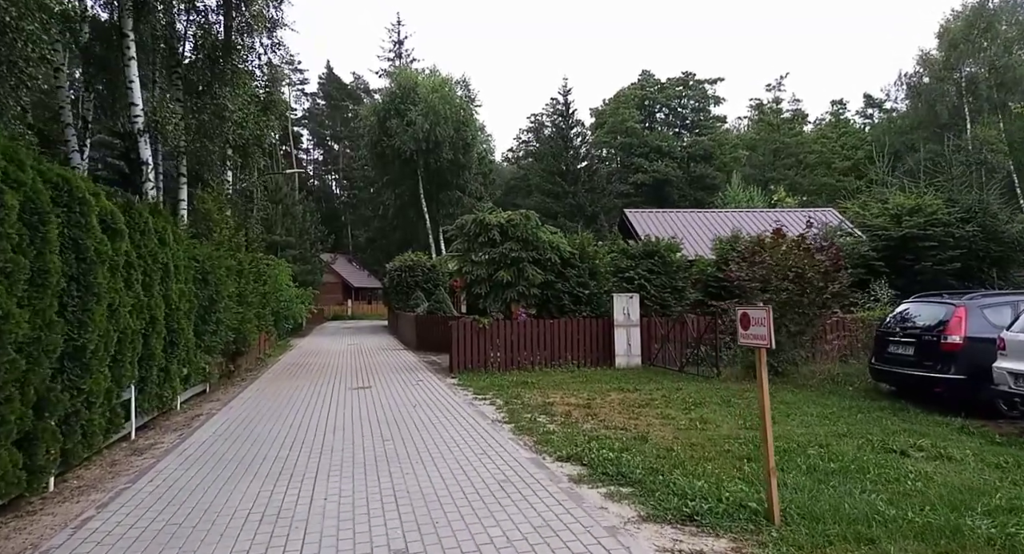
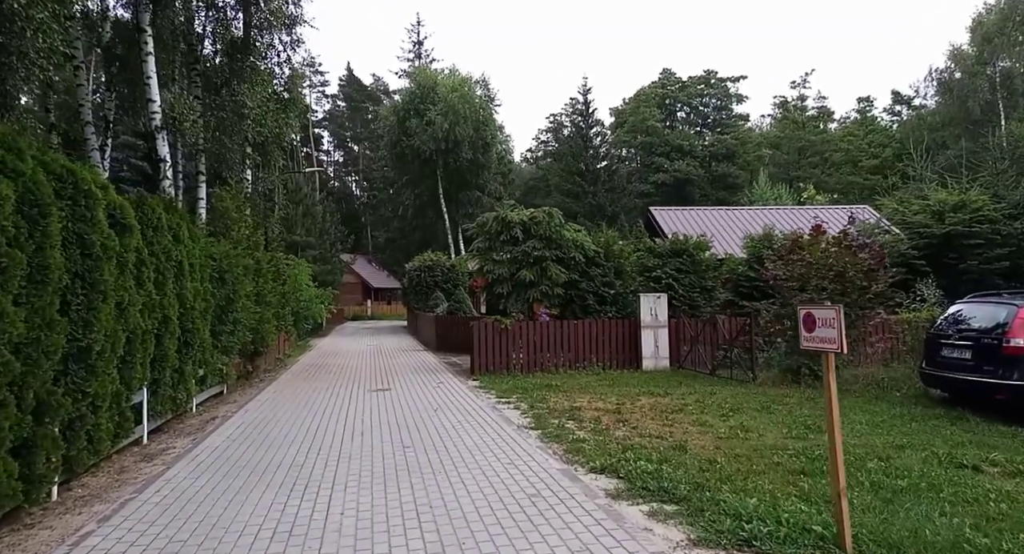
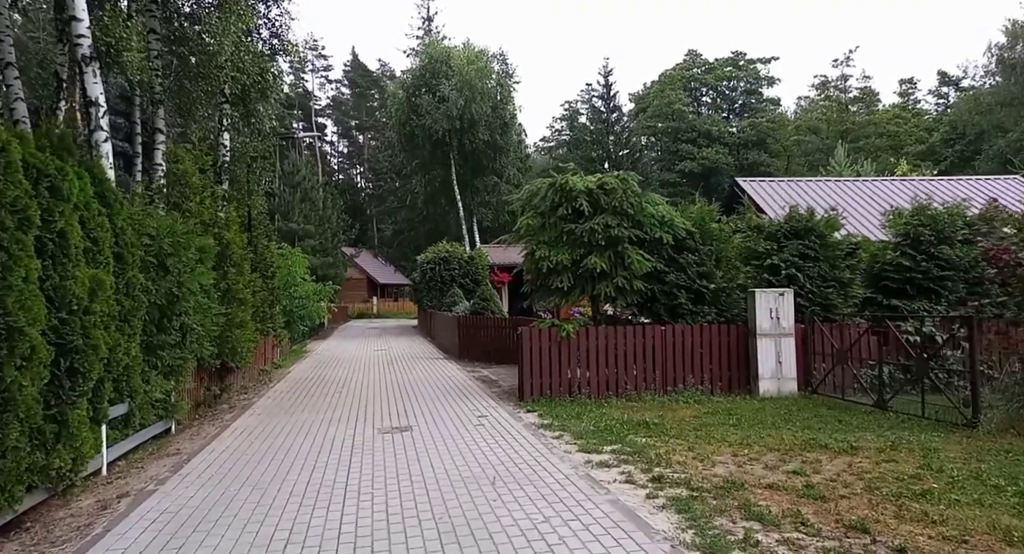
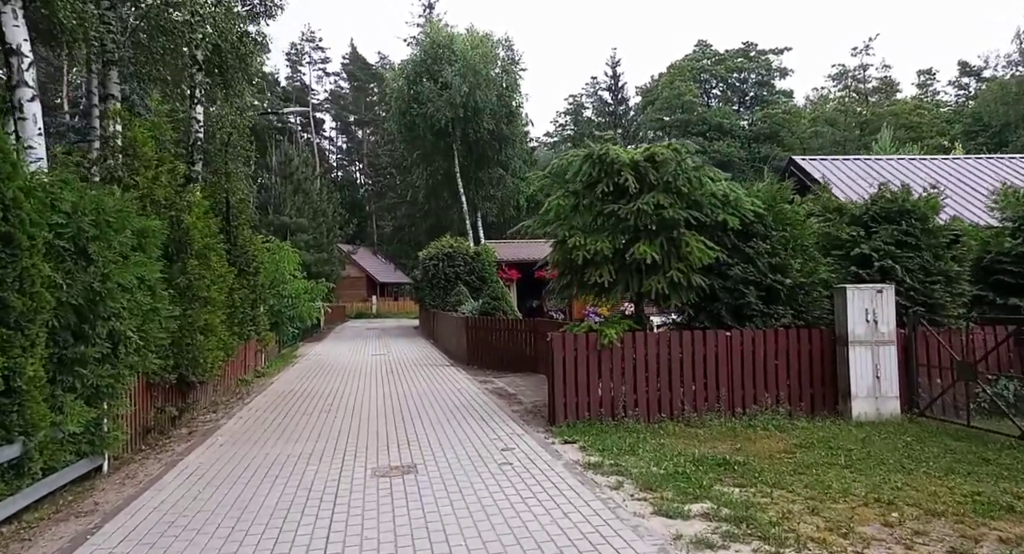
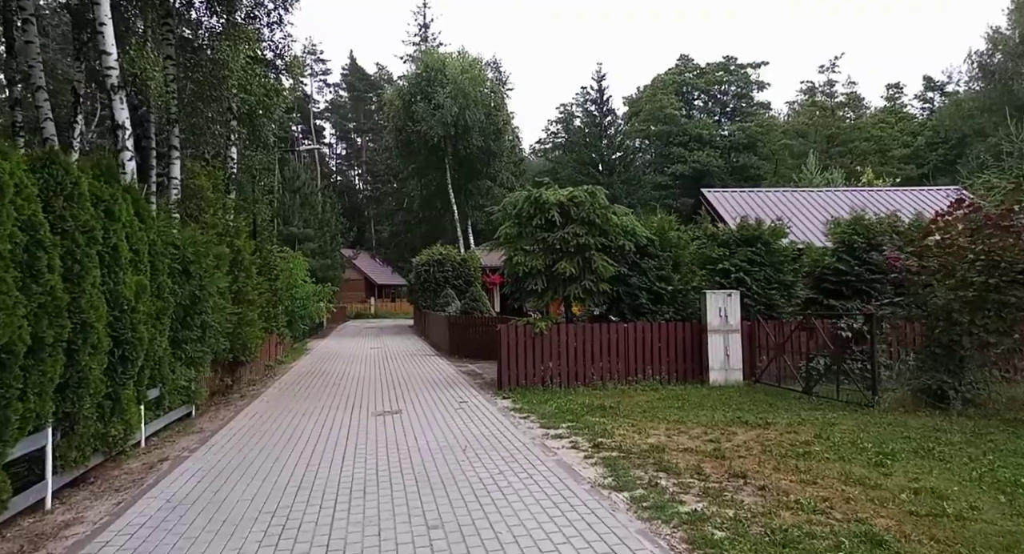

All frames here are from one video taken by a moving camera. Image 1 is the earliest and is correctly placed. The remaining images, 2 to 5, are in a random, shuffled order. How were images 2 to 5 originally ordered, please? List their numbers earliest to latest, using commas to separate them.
2, 5, 3, 4
